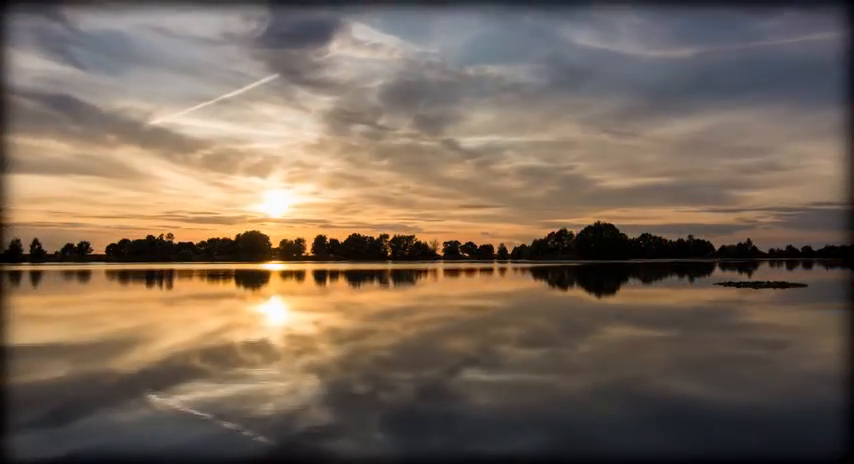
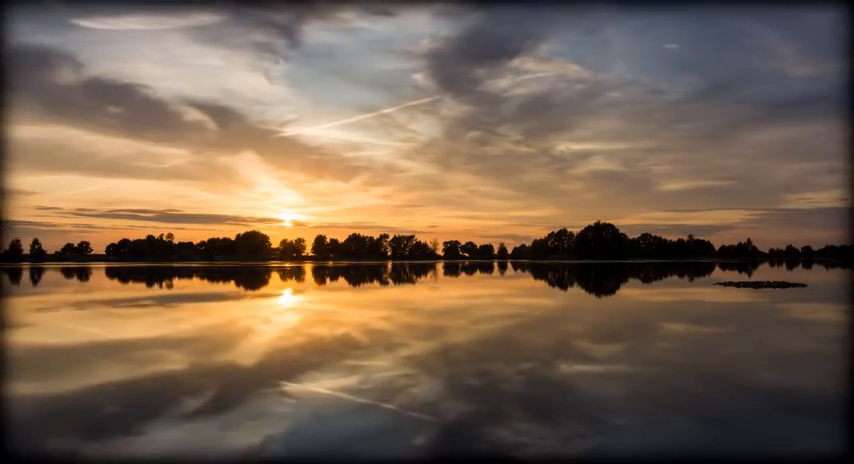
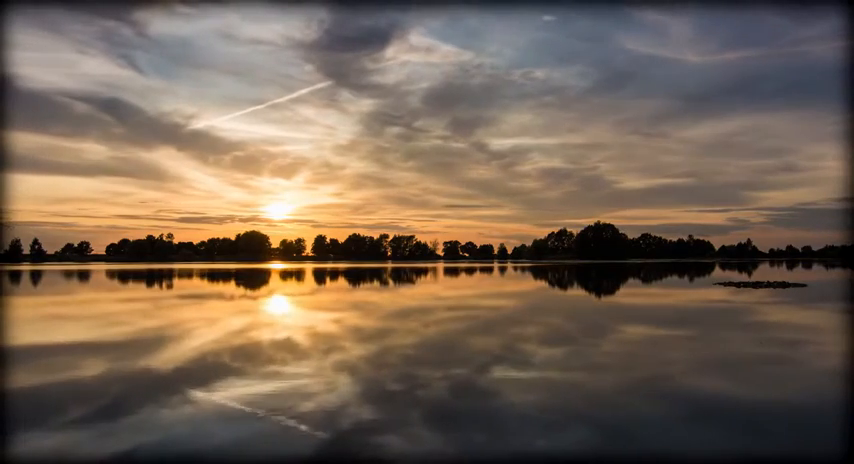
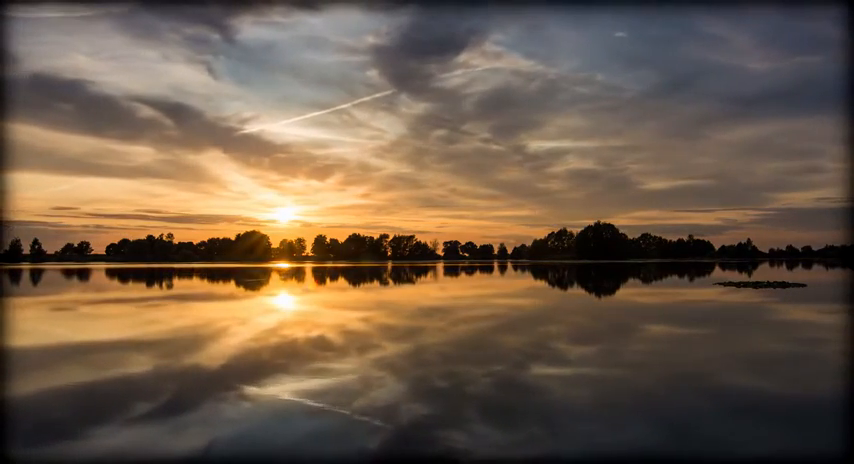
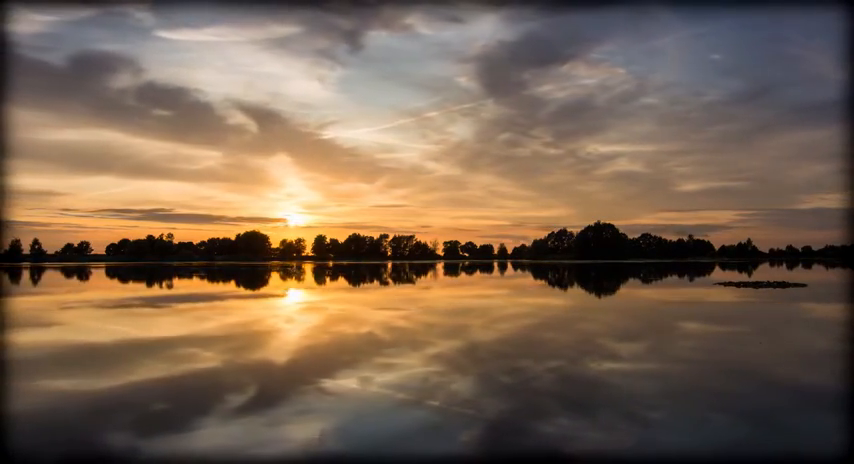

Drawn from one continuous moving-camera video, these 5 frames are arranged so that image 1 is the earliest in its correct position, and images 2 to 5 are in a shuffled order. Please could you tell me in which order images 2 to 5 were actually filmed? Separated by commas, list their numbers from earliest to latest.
3, 4, 2, 5
